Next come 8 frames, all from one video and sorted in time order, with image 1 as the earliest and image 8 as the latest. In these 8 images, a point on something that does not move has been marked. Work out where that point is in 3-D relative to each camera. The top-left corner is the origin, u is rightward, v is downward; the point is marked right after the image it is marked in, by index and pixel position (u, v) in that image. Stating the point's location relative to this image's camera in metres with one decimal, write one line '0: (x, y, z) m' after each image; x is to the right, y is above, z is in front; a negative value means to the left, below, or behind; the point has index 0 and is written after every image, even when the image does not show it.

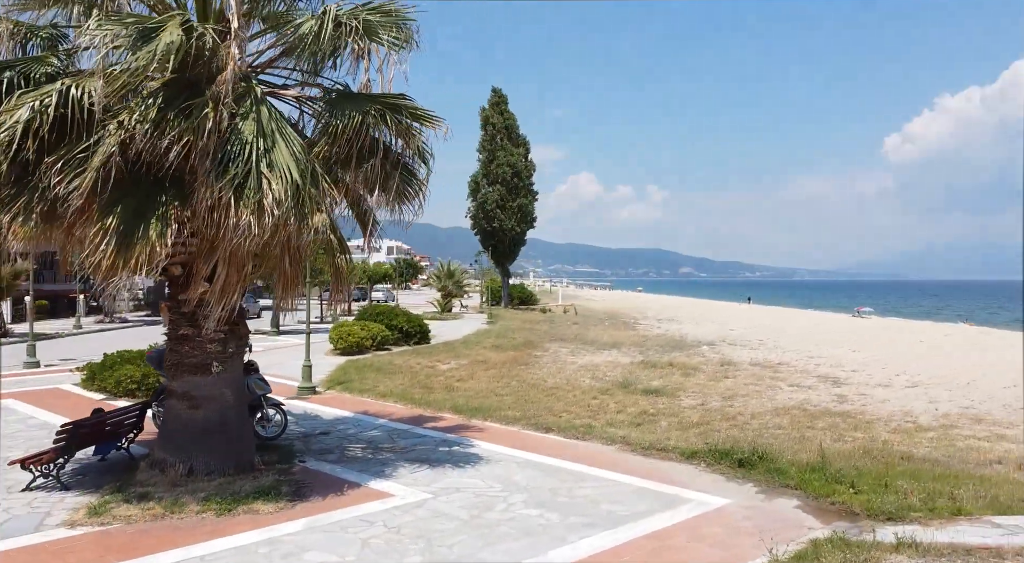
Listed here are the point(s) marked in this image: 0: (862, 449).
0: (+4.1, -2.0, +7.9) m
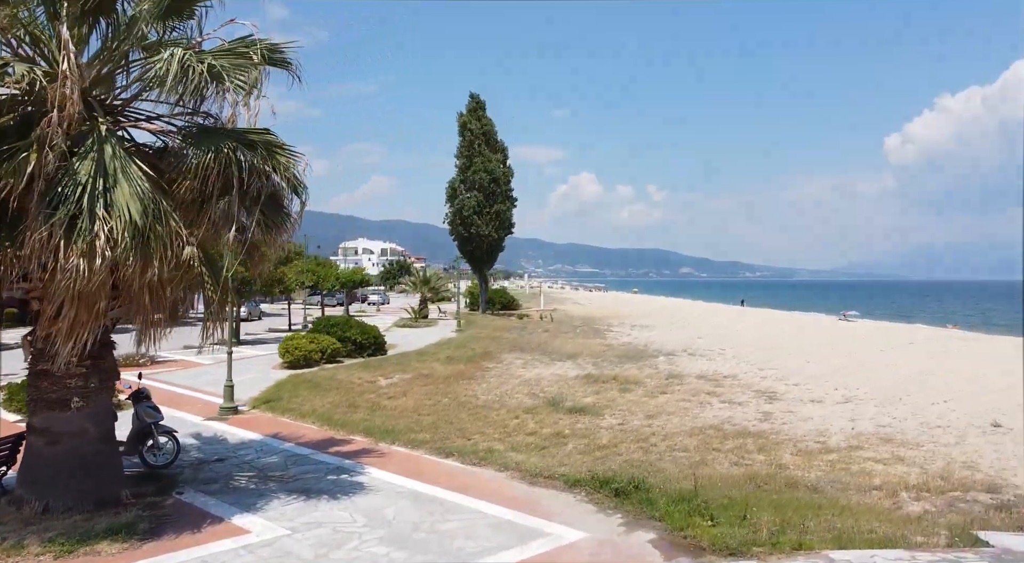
0: (+2.9, -2.3, +7.9) m
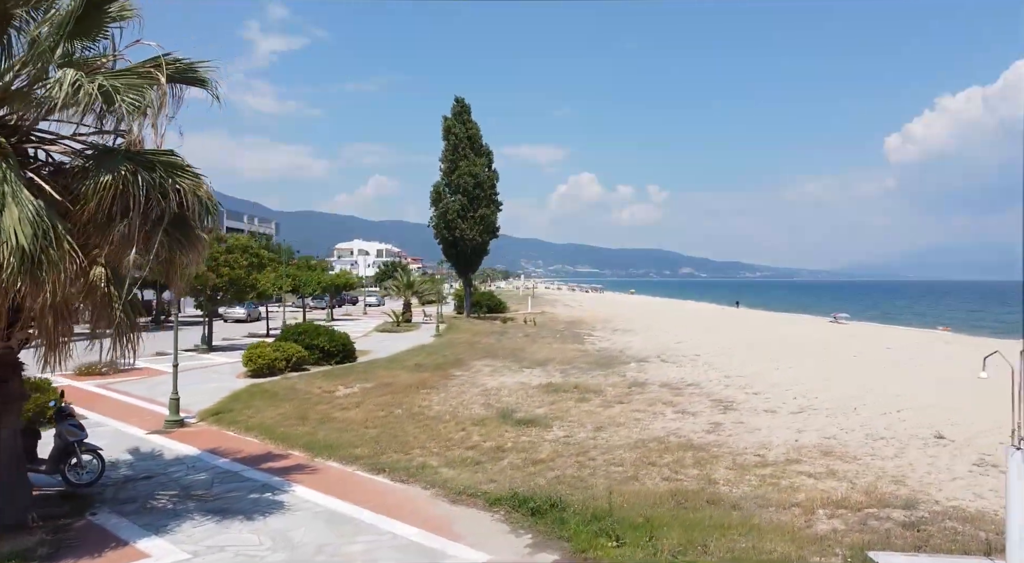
0: (+2.0, -2.5, +8.0) m
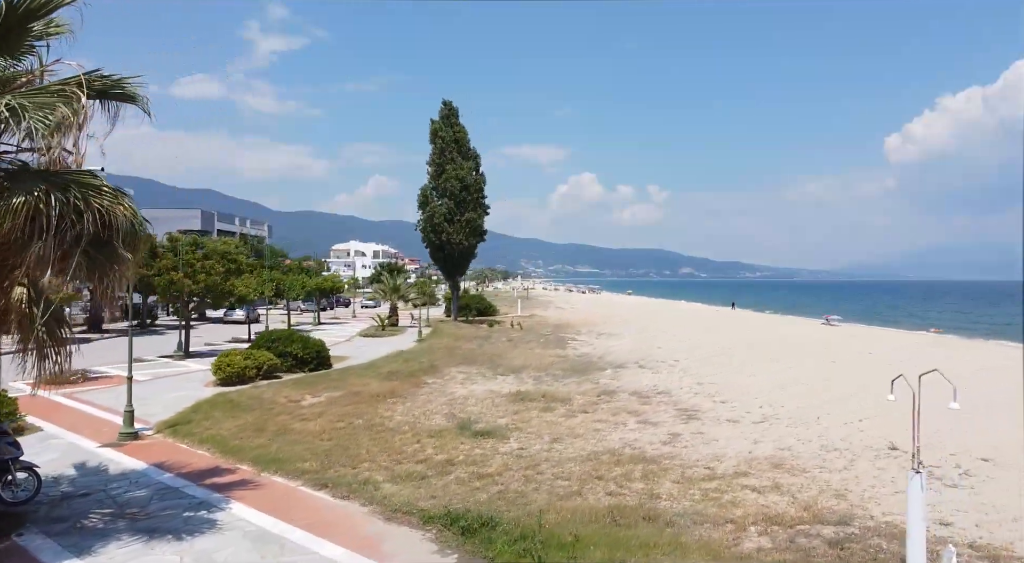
0: (+1.2, -2.7, +8.0) m
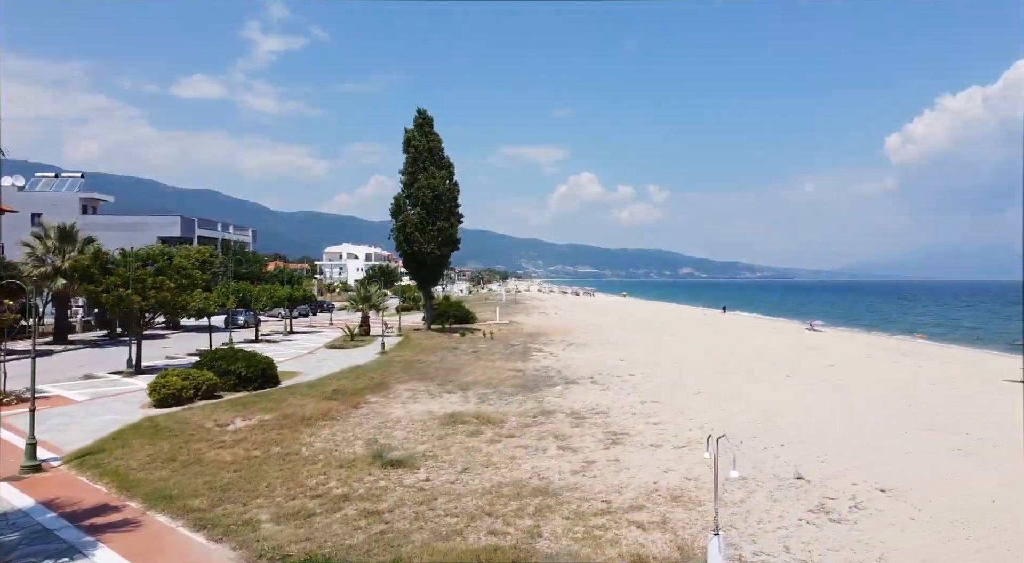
0: (-0.3, -3.2, +8.0) m
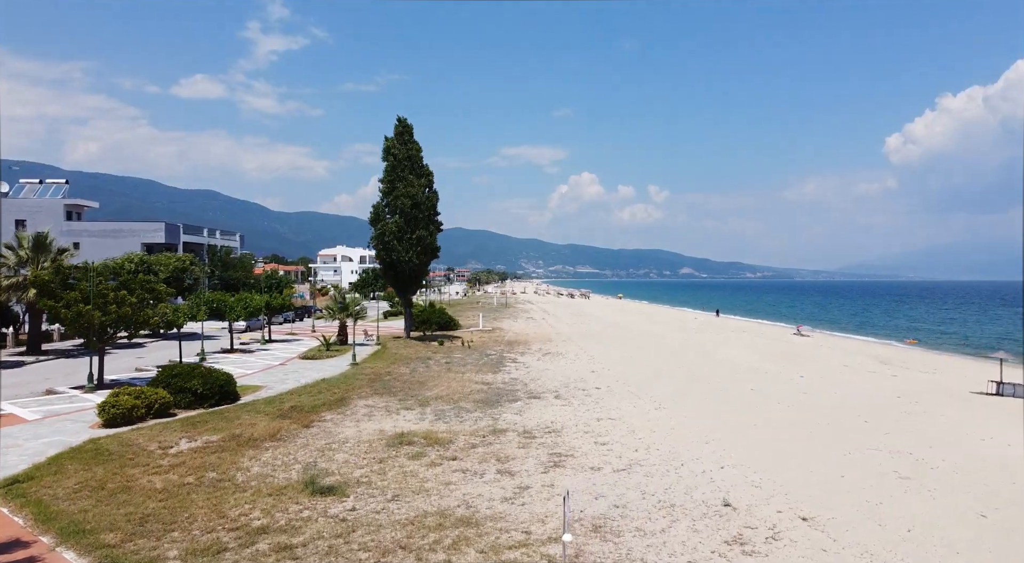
0: (-1.5, -3.7, +7.9) m
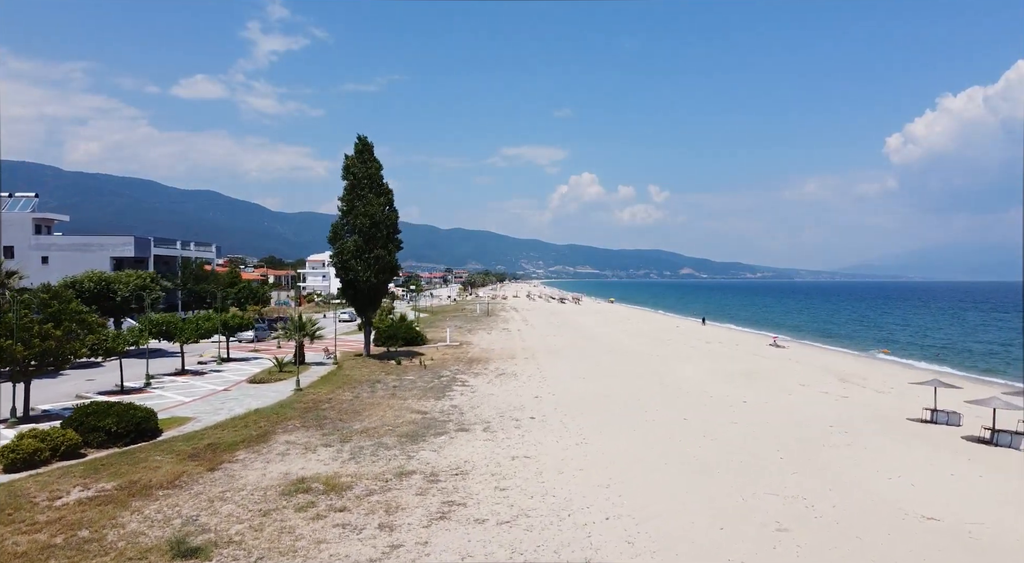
0: (-3.7, -4.7, +7.8) m
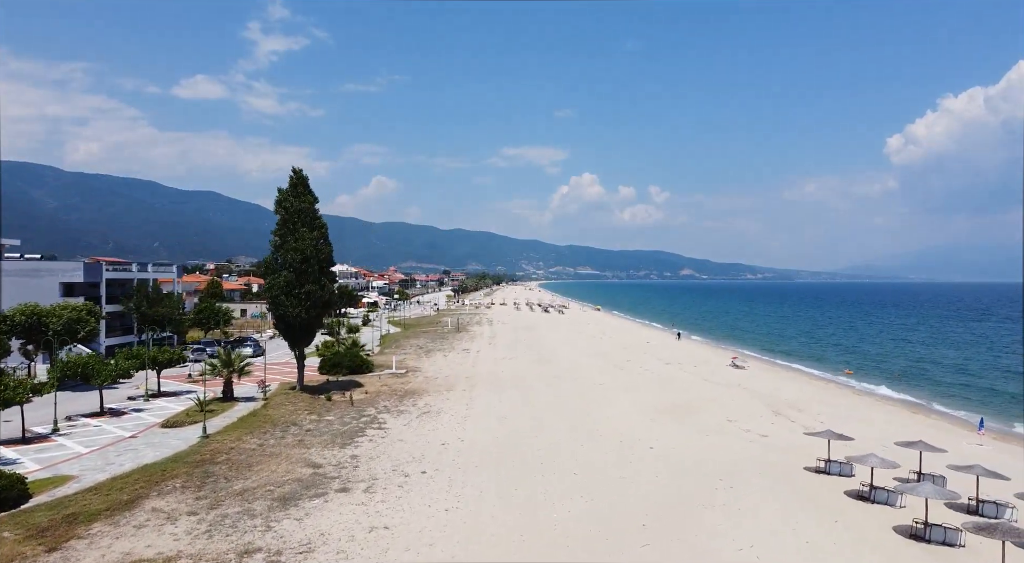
0: (-7.5, -6.6, +7.7) m
